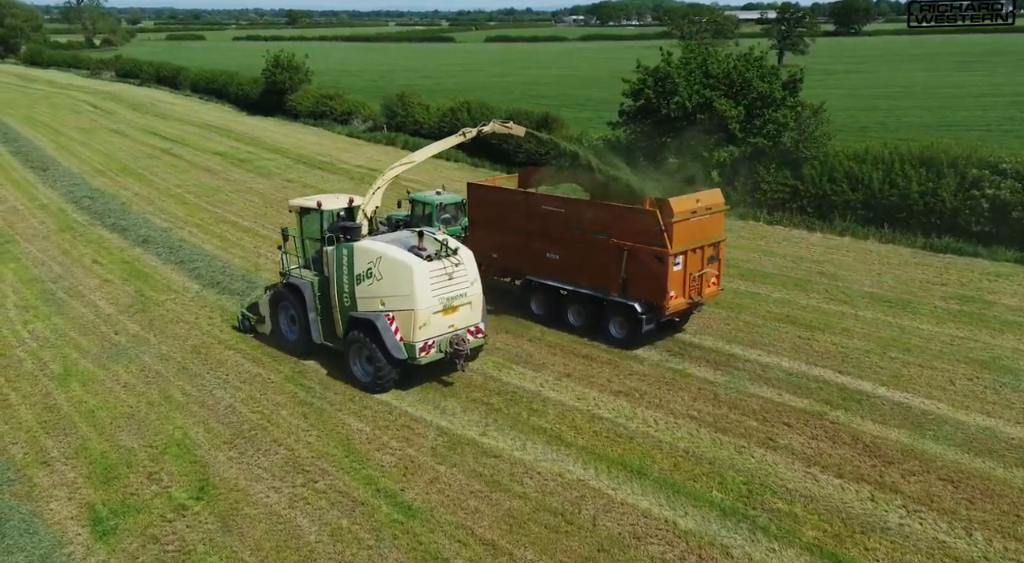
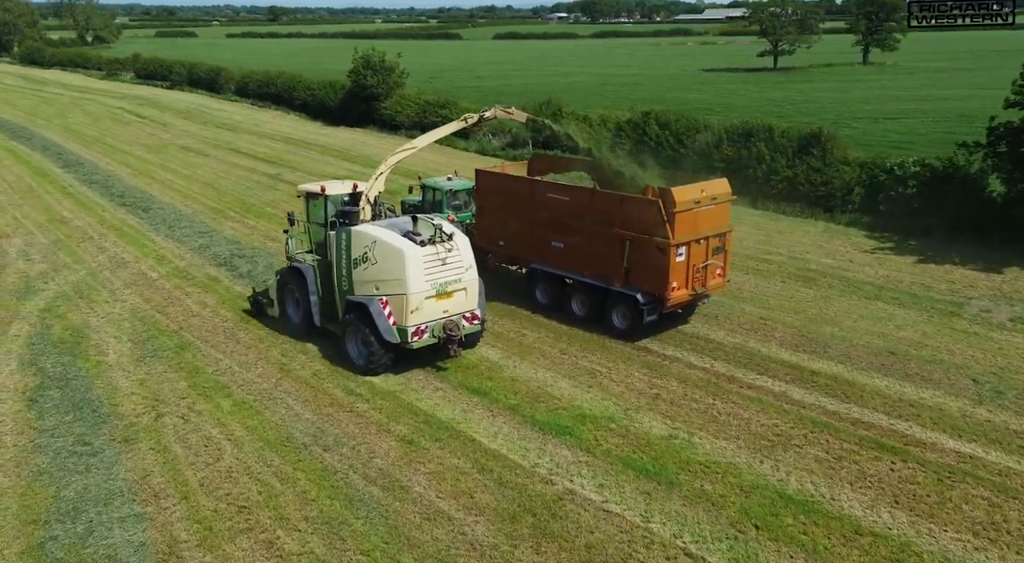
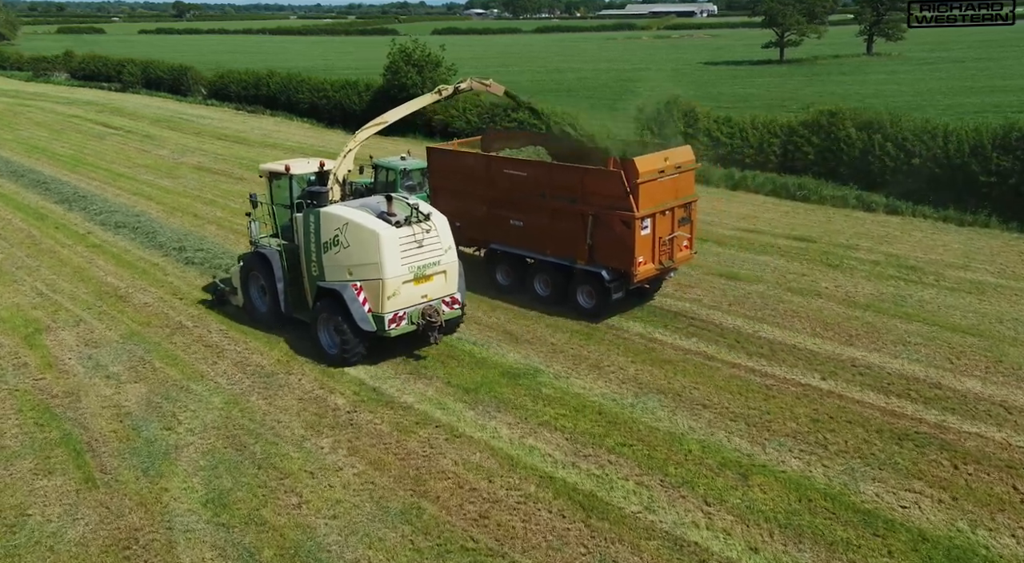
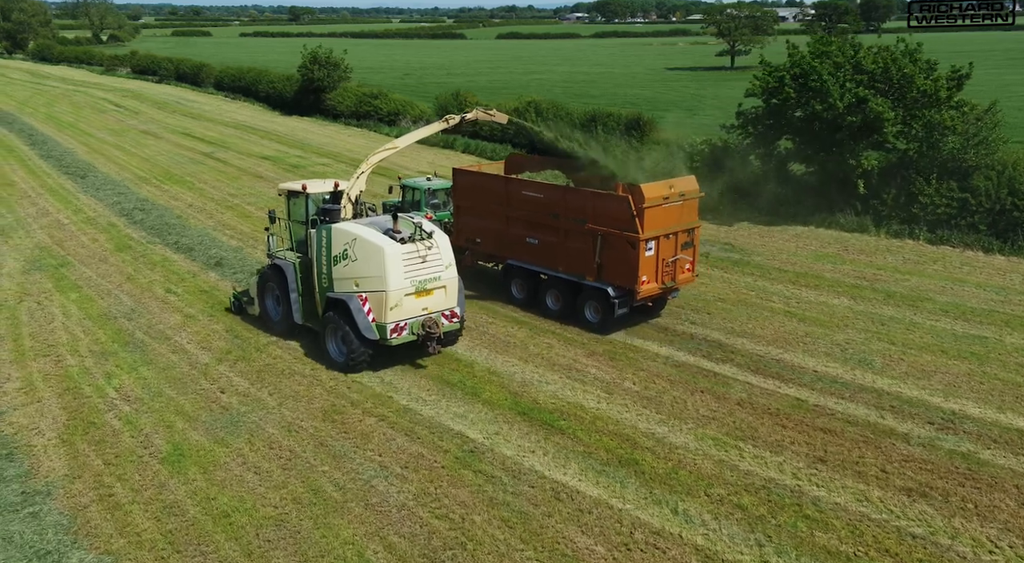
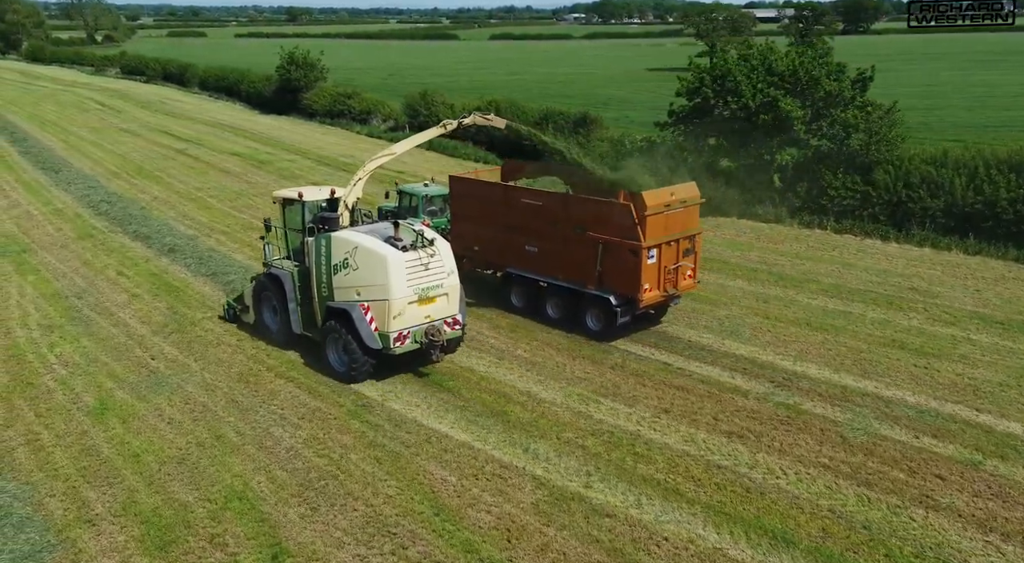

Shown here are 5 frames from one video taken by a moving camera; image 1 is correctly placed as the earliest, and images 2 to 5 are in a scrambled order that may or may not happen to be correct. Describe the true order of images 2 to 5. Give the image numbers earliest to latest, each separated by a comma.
5, 4, 2, 3
